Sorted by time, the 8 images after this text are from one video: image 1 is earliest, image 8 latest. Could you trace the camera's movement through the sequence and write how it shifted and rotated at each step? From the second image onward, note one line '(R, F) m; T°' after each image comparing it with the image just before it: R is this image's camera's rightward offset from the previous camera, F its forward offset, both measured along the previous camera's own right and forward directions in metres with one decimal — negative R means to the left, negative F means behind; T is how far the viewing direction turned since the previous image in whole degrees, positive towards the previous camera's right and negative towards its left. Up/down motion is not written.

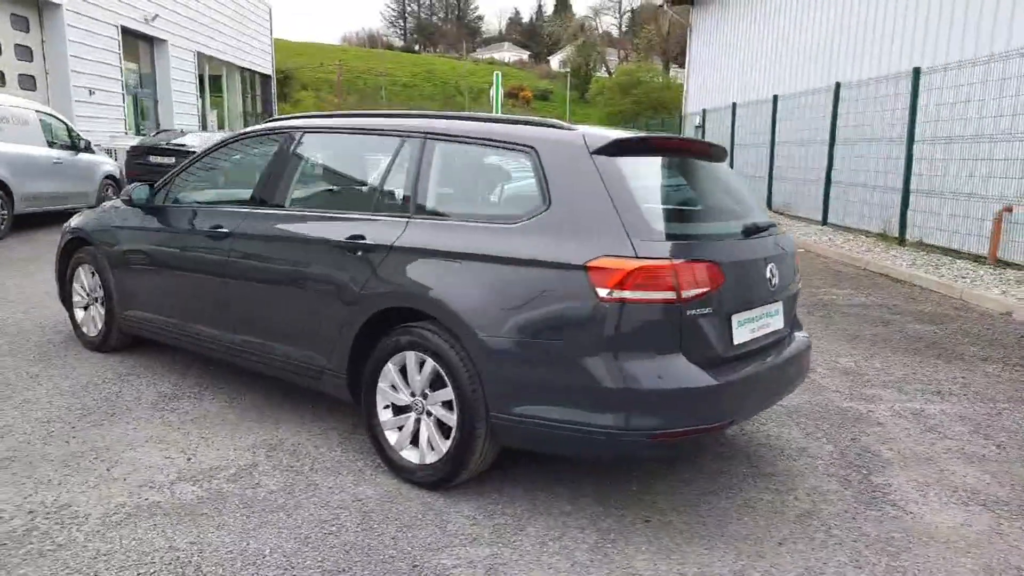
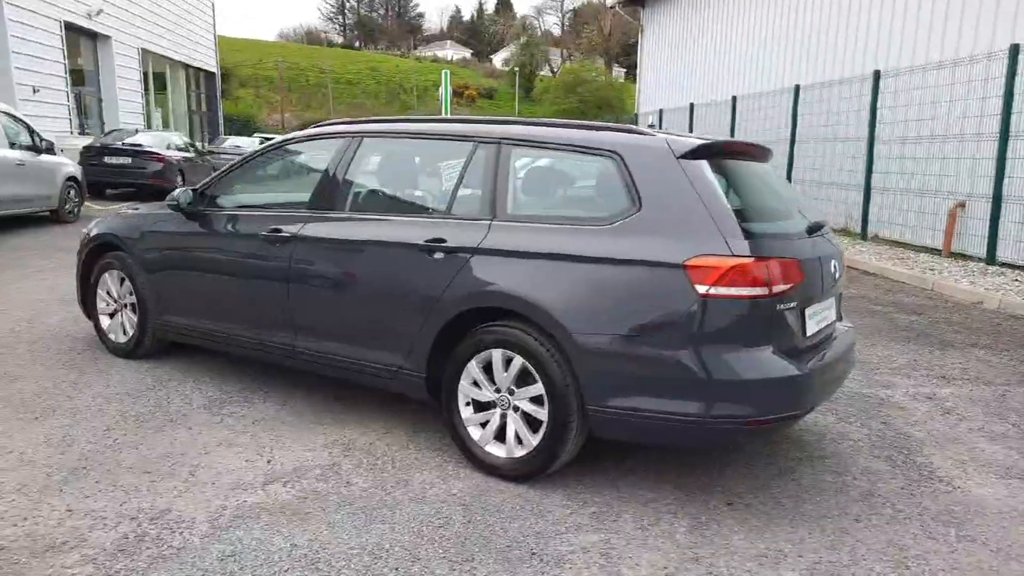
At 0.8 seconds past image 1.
(-0.7, -0.1) m; +4°
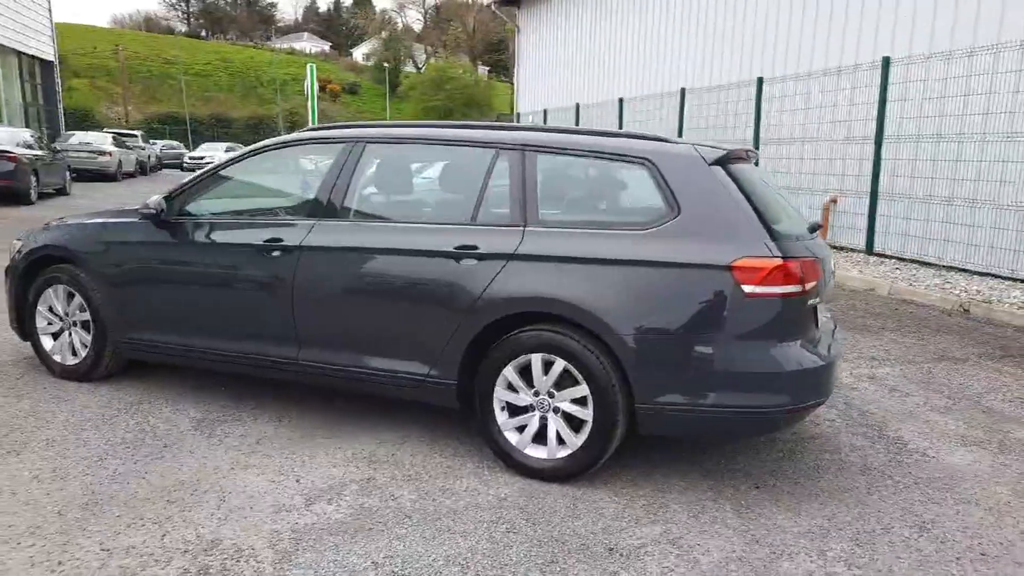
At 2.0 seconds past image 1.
(-0.8, 0.0) m; +10°
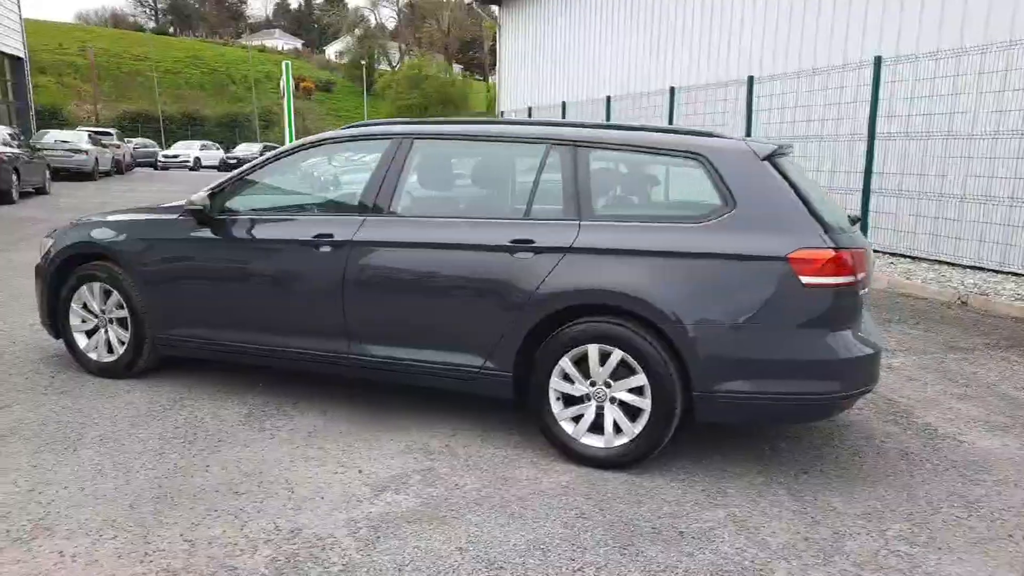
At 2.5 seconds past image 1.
(-0.4, -0.1) m; +2°
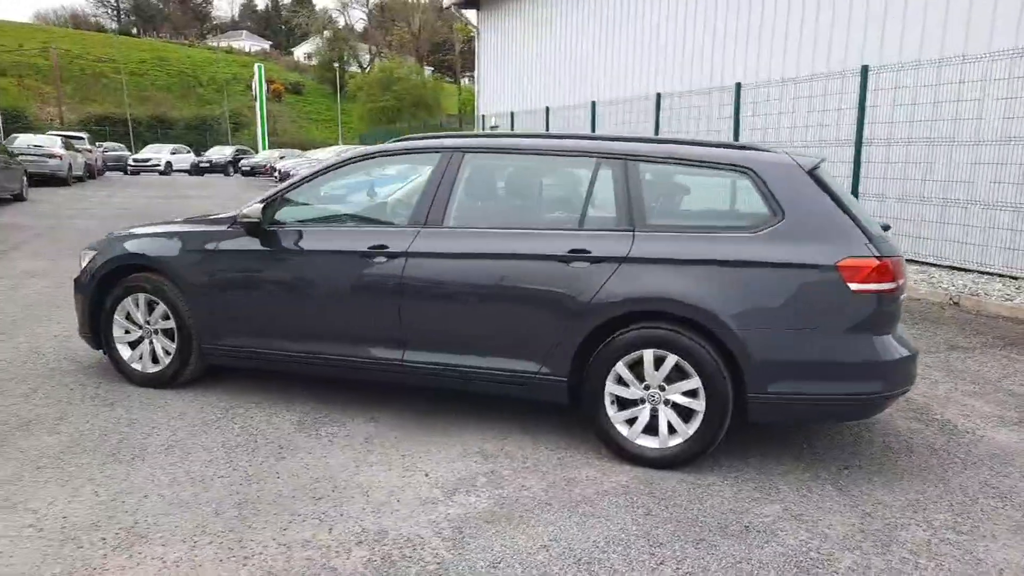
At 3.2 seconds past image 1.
(-0.5, -0.2) m; +2°
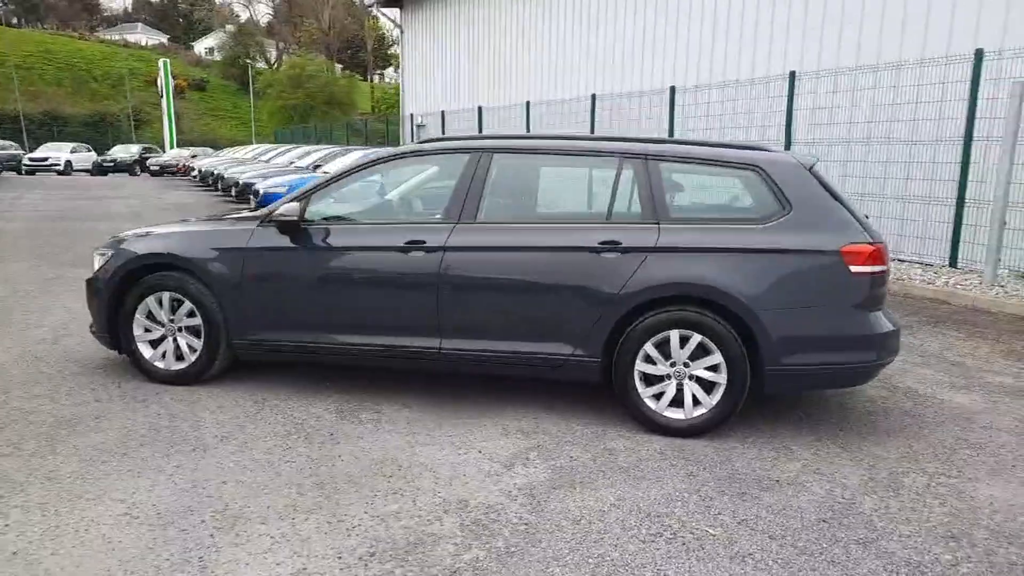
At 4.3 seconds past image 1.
(-0.7, -0.3) m; +7°
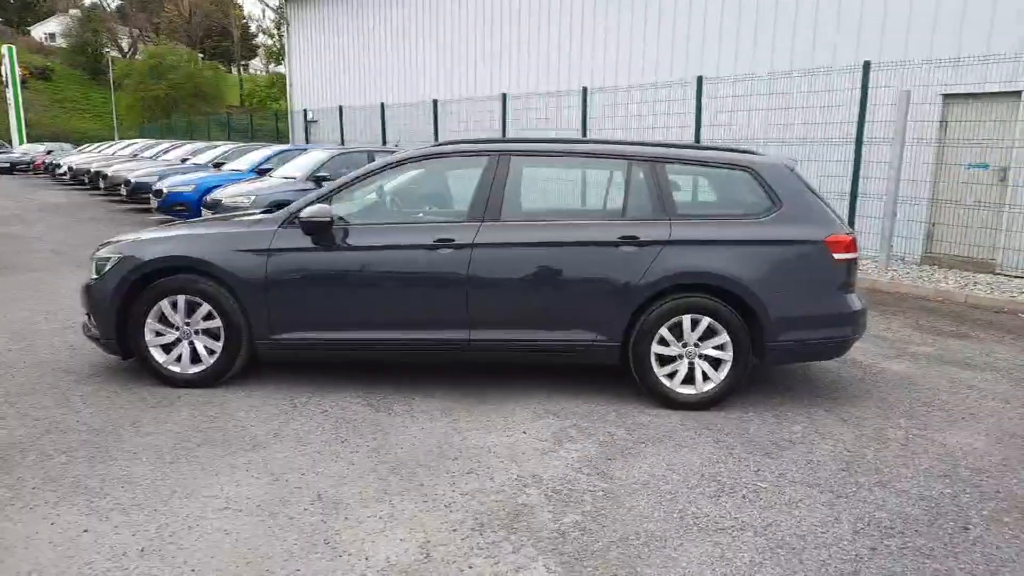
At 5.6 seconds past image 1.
(-0.9, -0.3) m; +9°
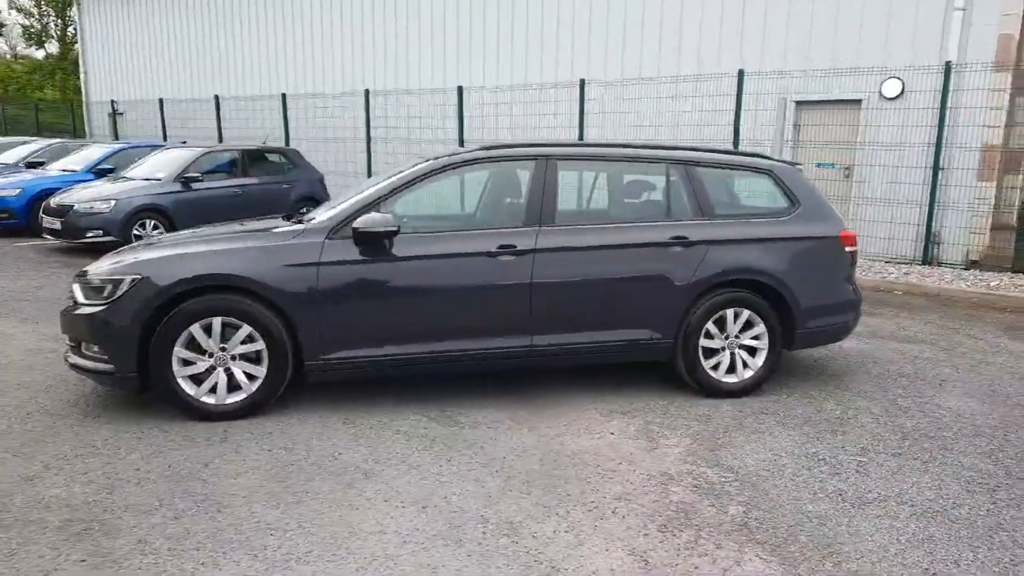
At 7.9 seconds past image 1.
(-1.6, +0.2) m; +15°
